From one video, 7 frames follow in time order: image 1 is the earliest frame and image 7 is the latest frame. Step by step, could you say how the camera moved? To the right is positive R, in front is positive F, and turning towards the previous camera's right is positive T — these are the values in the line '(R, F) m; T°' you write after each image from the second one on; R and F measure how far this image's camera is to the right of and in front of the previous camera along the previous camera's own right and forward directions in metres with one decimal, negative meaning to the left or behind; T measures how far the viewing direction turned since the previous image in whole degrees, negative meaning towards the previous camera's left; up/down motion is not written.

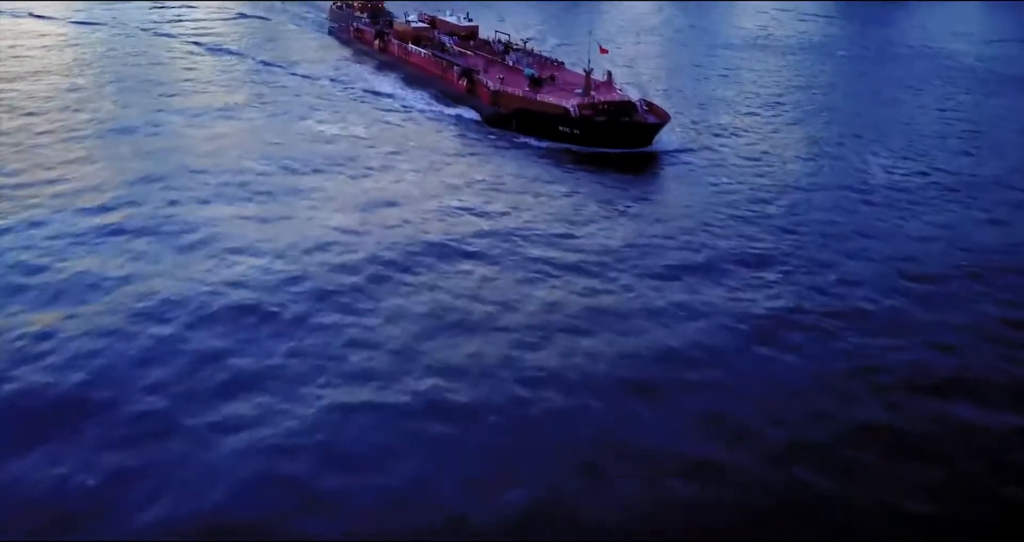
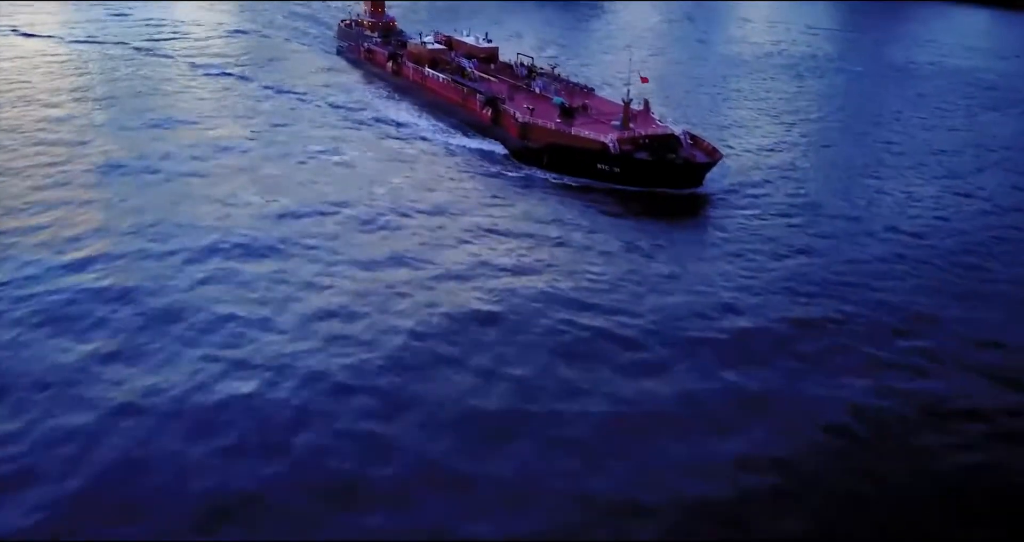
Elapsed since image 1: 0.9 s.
(-0.6, +2.6) m; 0°
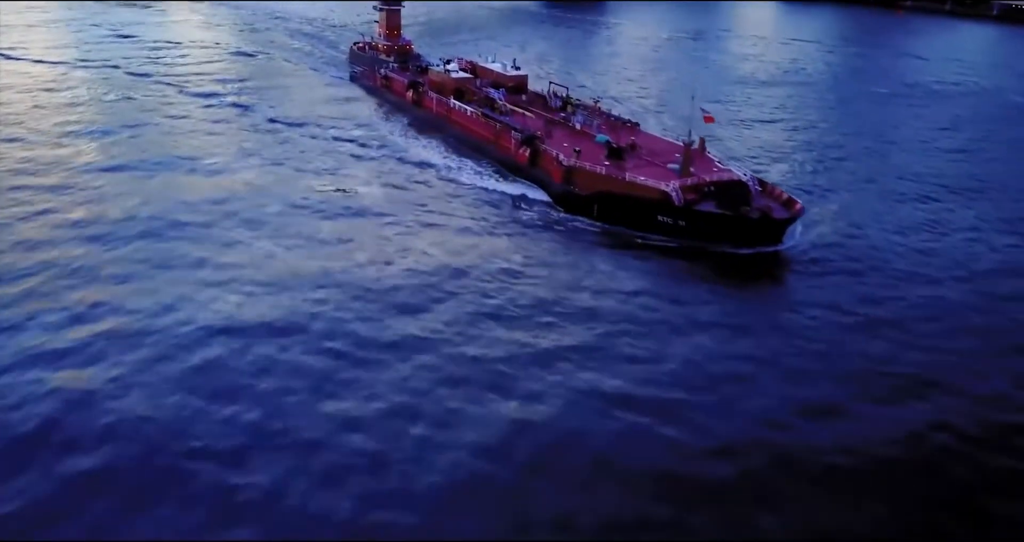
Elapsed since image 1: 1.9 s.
(-0.7, +3.0) m; 0°
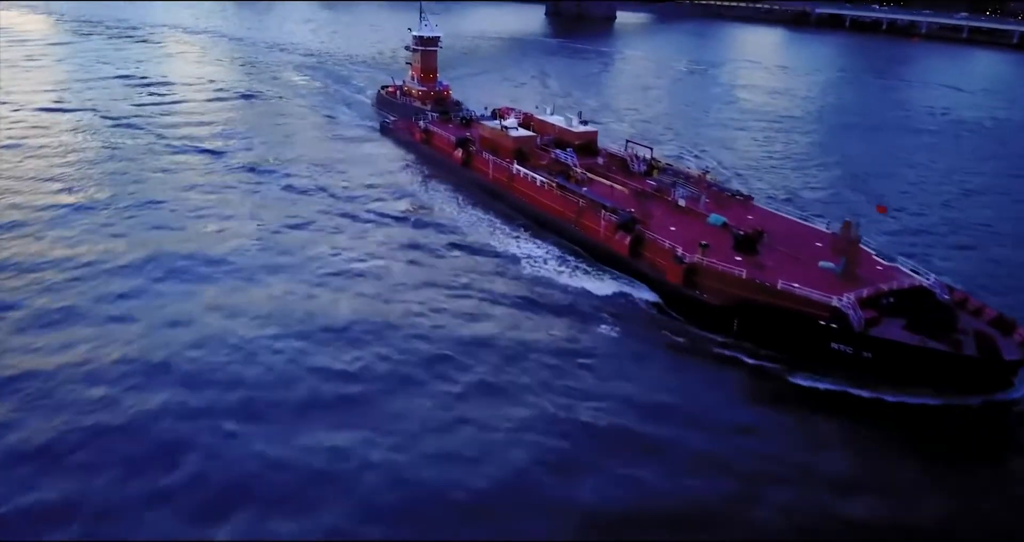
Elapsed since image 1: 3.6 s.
(-1.4, +5.3) m; 0°
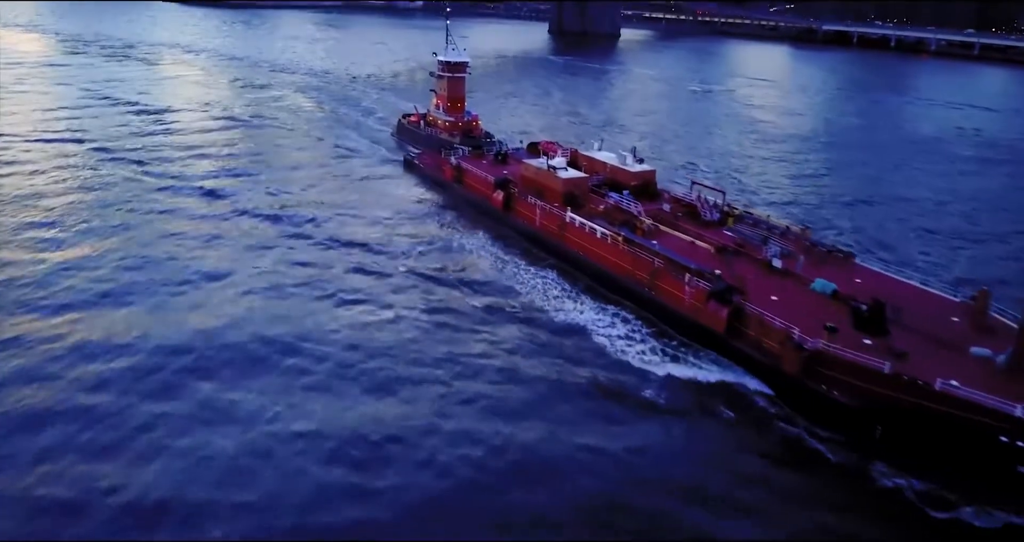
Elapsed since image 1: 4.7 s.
(-0.9, +3.3) m; 0°
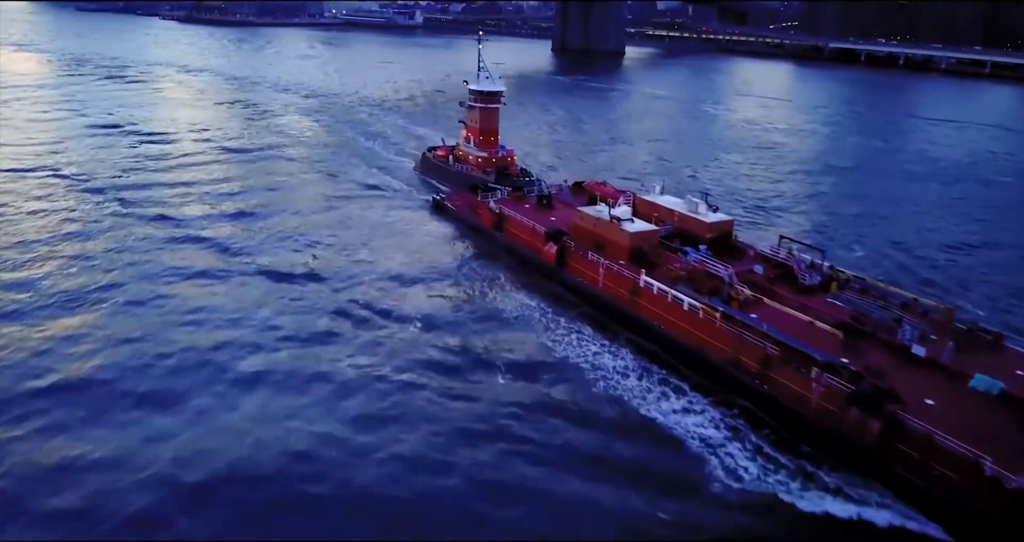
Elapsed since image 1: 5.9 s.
(-0.9, +3.5) m; 0°
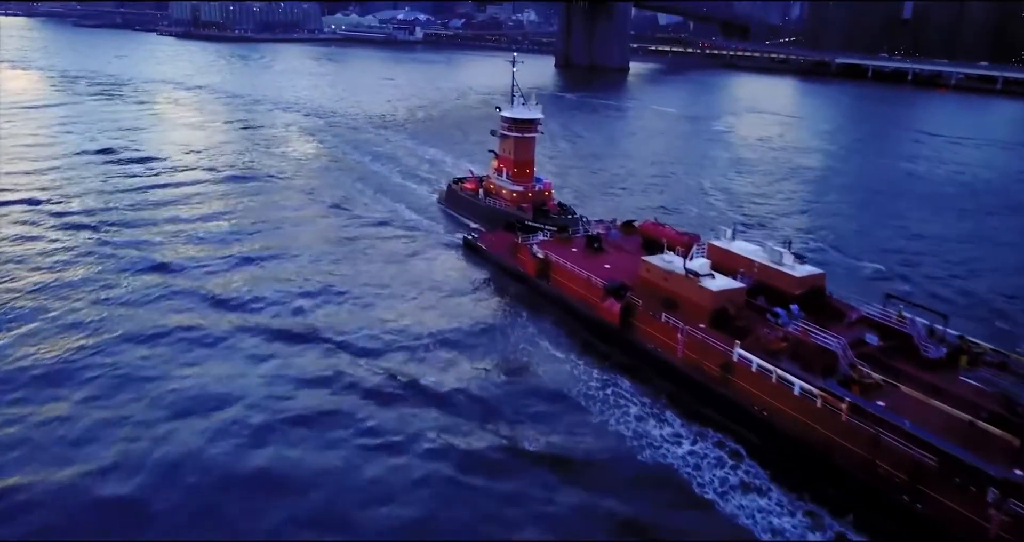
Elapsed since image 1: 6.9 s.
(-0.7, +3.2) m; 0°
